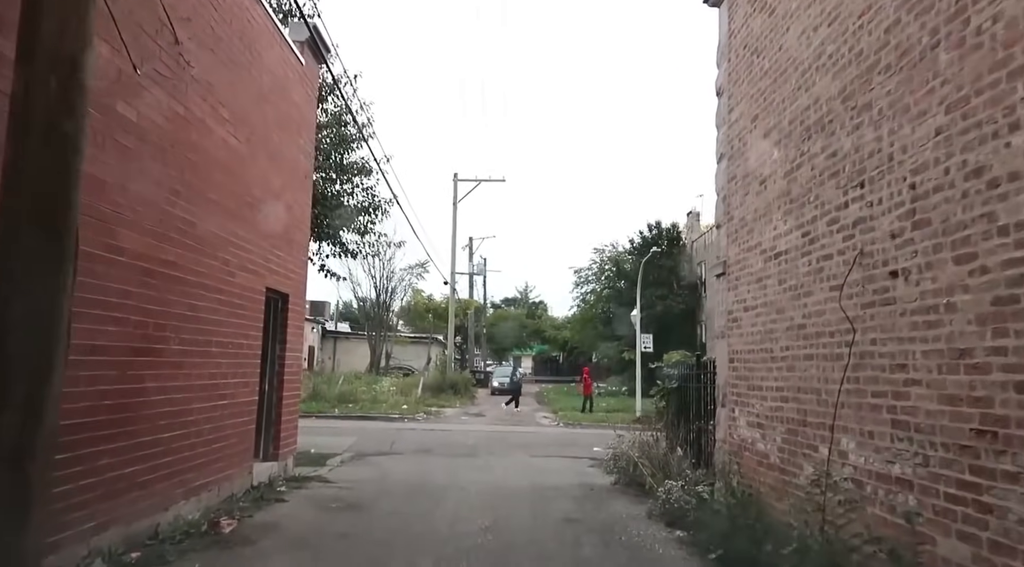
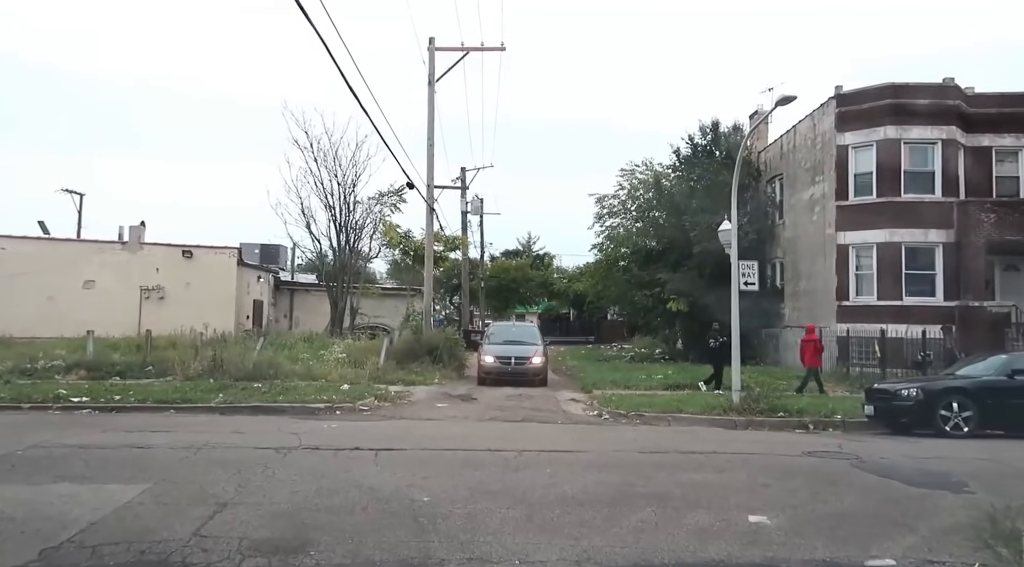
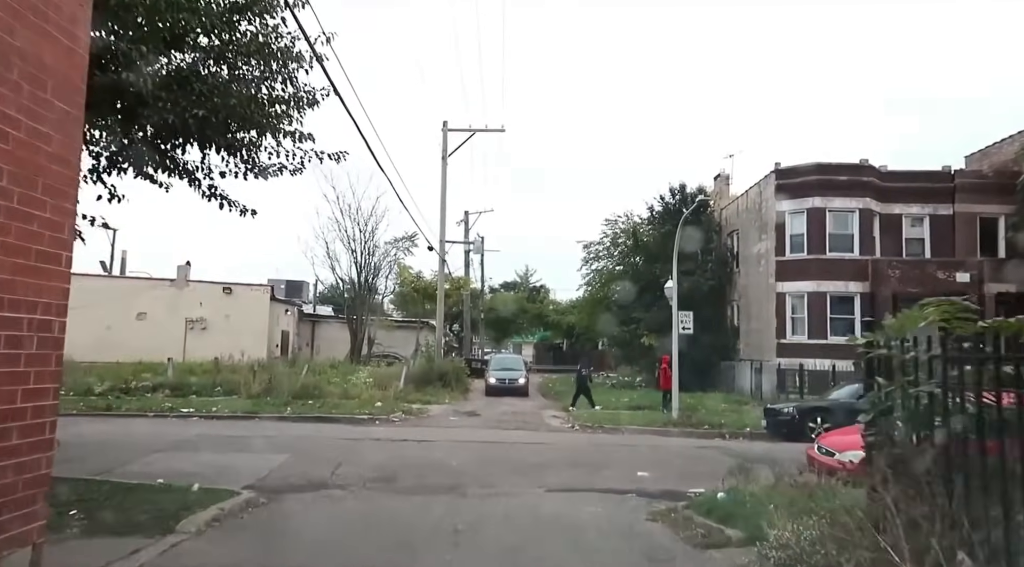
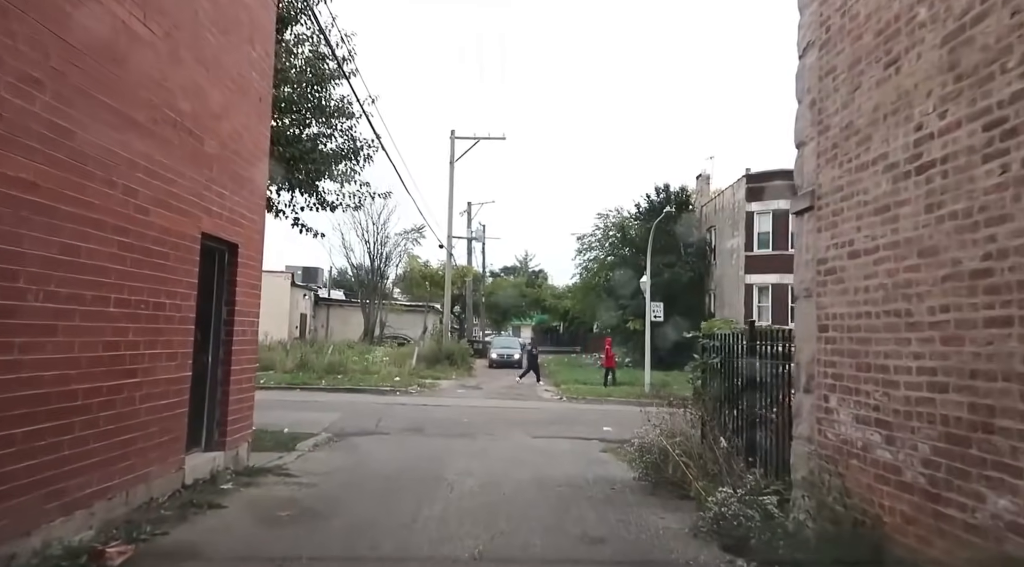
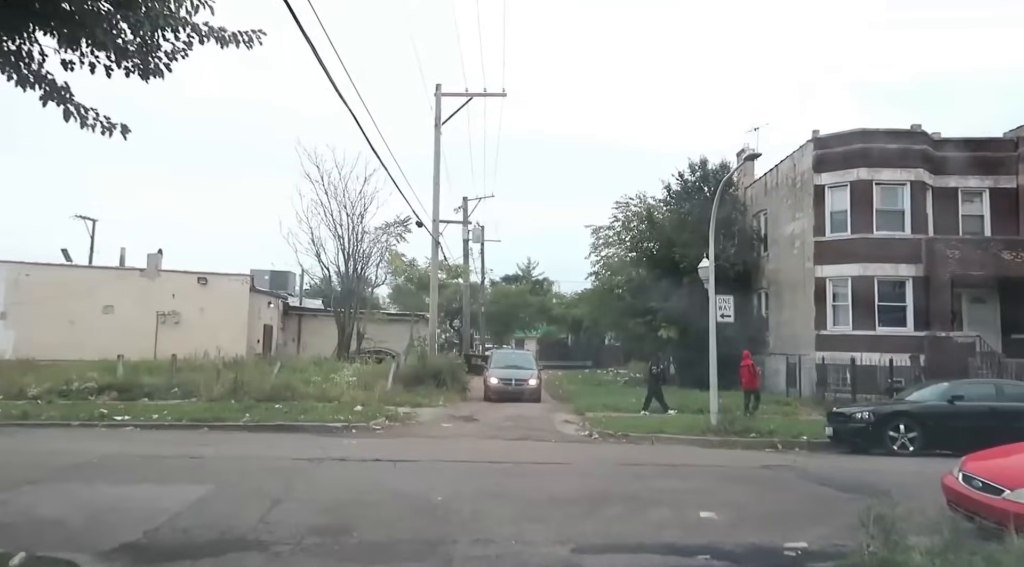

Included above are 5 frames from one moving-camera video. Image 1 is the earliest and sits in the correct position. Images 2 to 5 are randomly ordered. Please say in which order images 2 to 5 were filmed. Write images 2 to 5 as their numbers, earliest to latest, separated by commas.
4, 3, 5, 2
